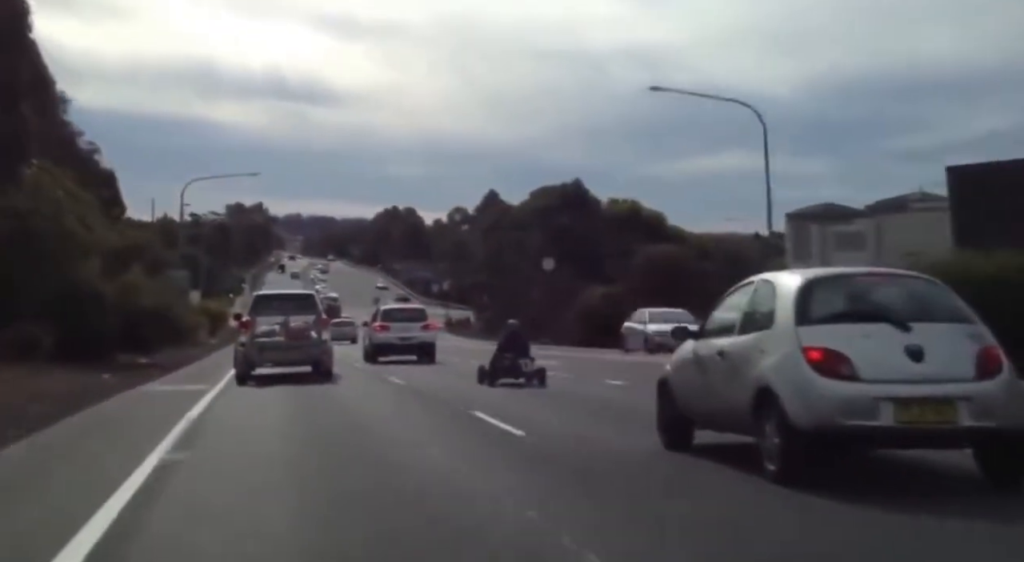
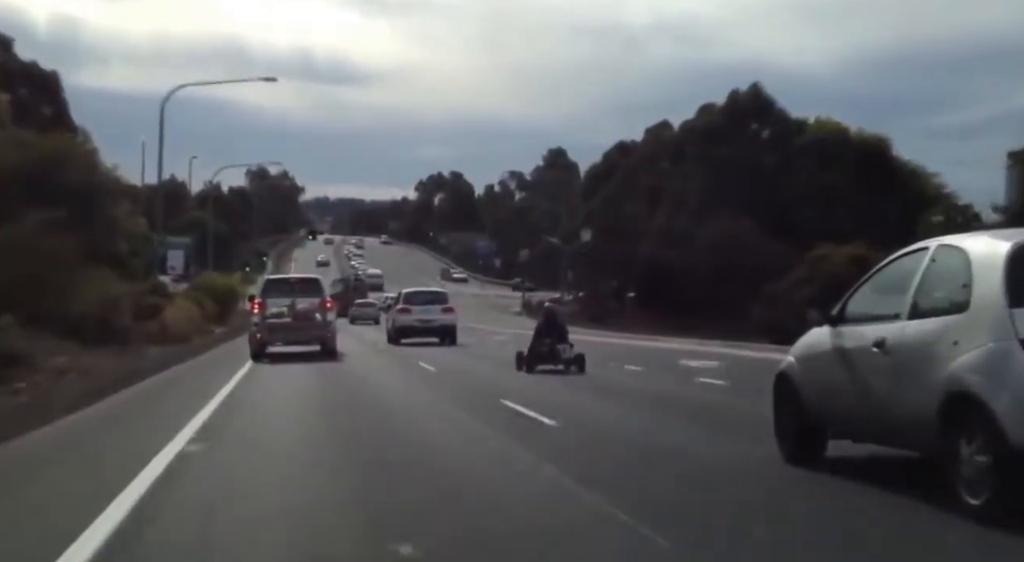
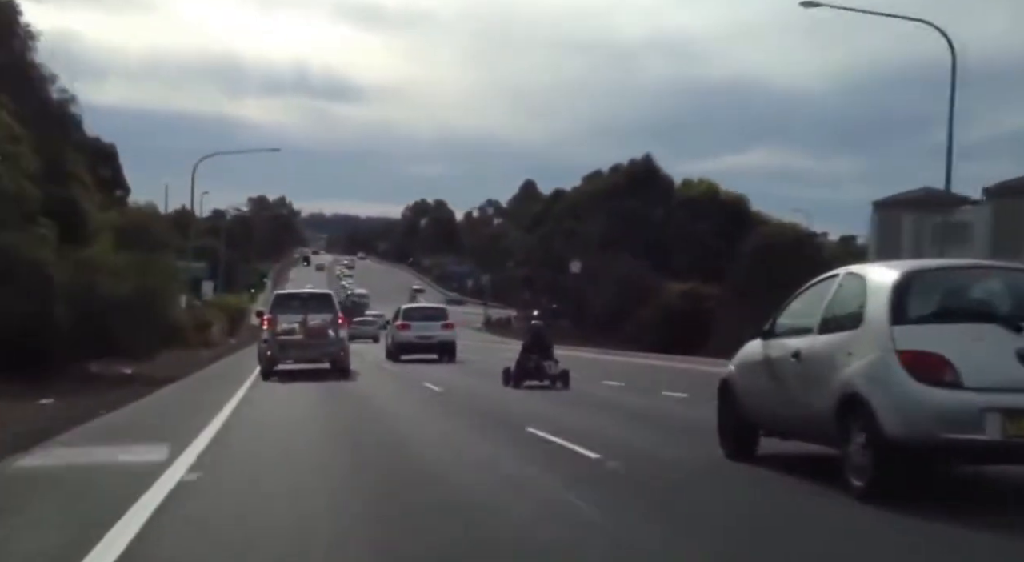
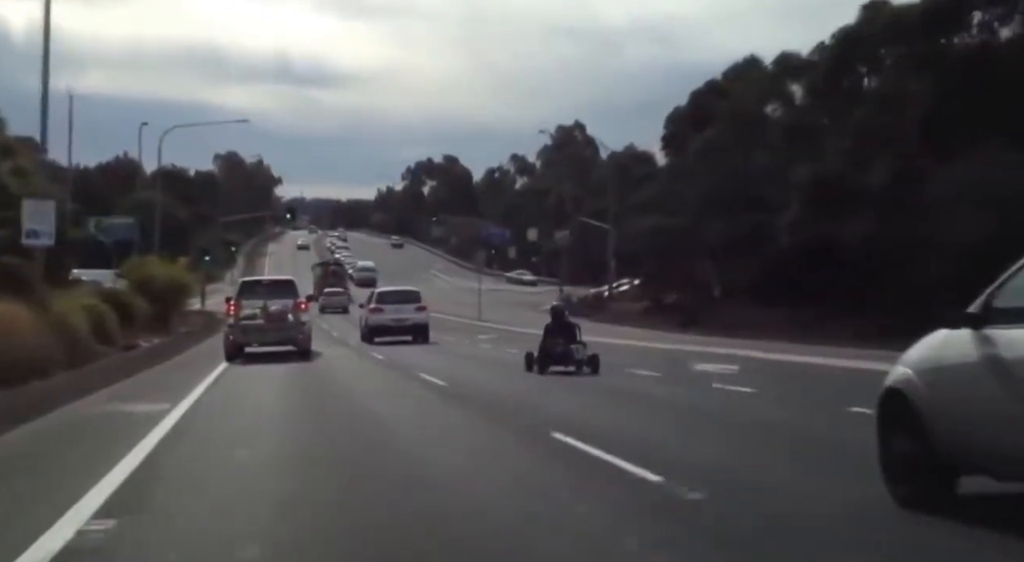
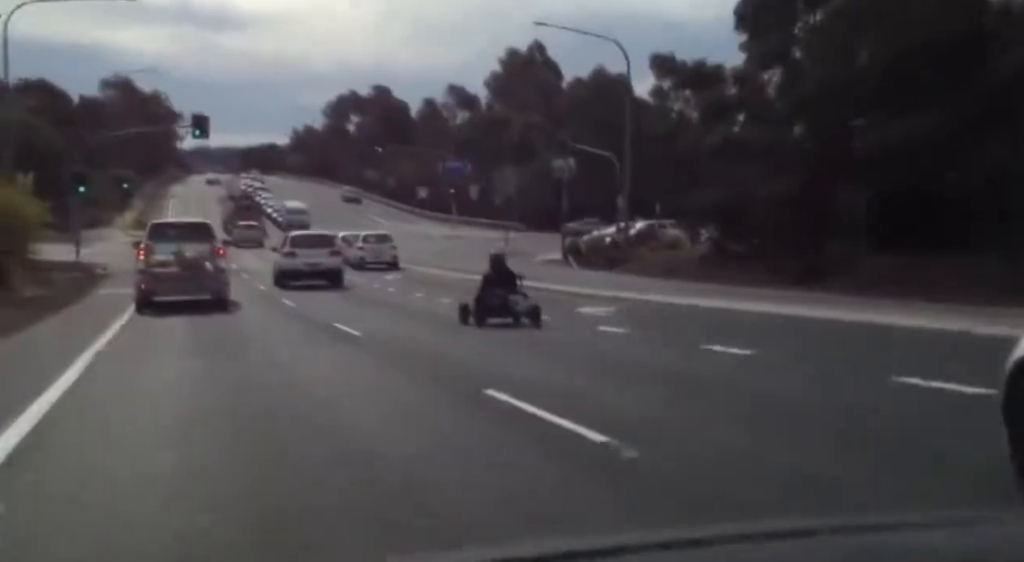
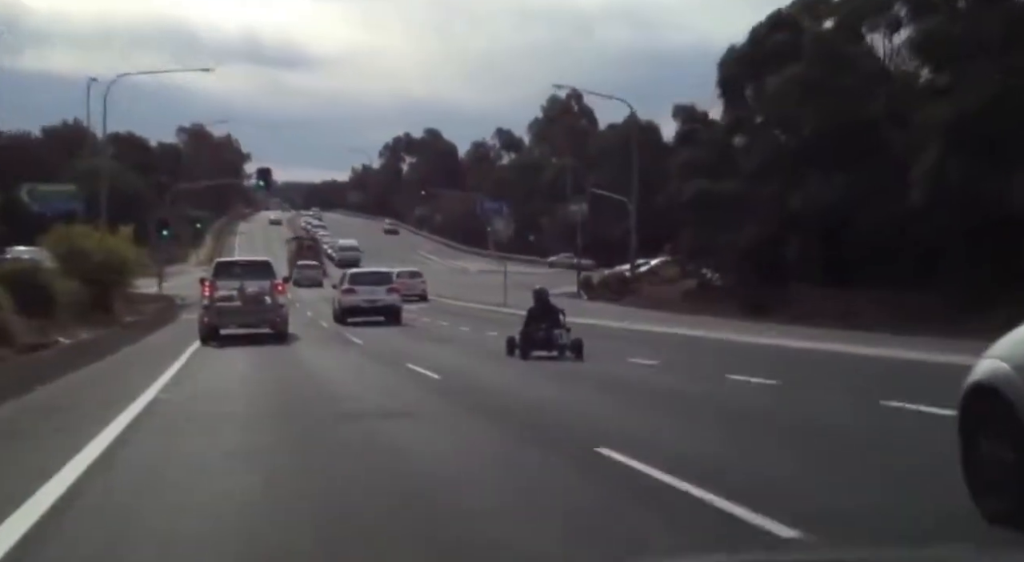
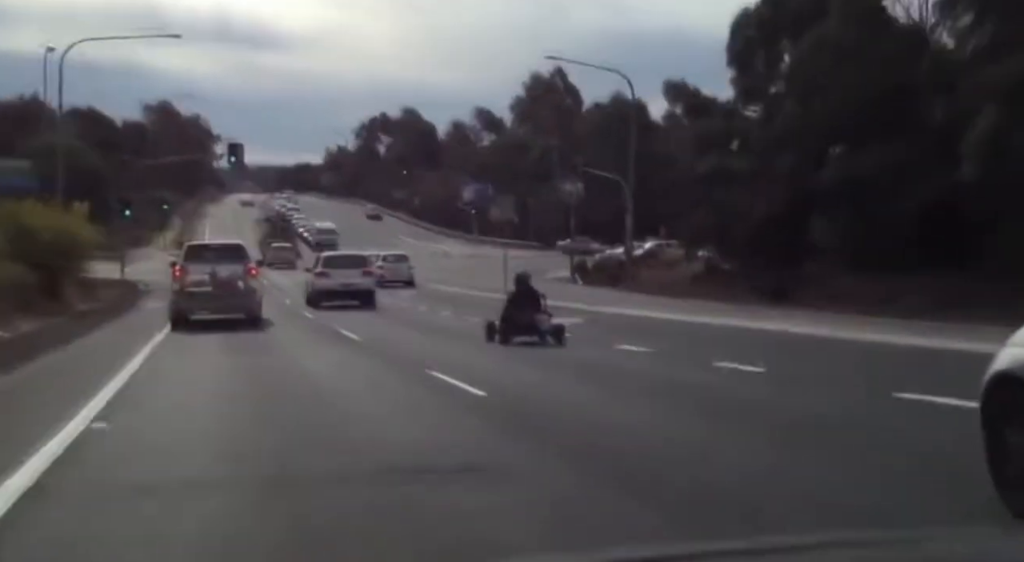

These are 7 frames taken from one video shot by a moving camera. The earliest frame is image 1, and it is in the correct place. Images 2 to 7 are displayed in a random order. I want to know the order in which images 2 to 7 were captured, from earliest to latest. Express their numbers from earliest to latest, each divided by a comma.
3, 2, 4, 6, 7, 5
